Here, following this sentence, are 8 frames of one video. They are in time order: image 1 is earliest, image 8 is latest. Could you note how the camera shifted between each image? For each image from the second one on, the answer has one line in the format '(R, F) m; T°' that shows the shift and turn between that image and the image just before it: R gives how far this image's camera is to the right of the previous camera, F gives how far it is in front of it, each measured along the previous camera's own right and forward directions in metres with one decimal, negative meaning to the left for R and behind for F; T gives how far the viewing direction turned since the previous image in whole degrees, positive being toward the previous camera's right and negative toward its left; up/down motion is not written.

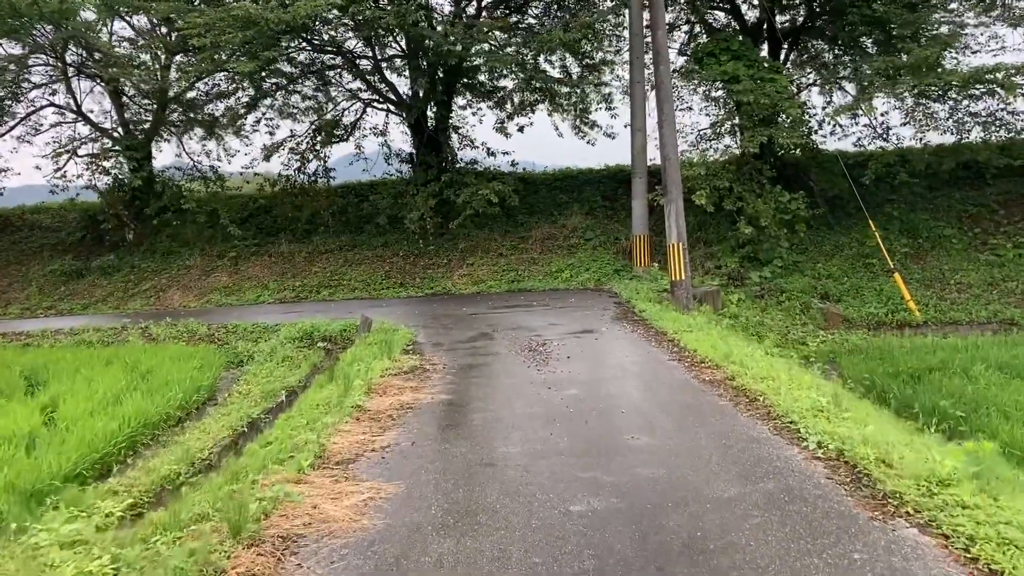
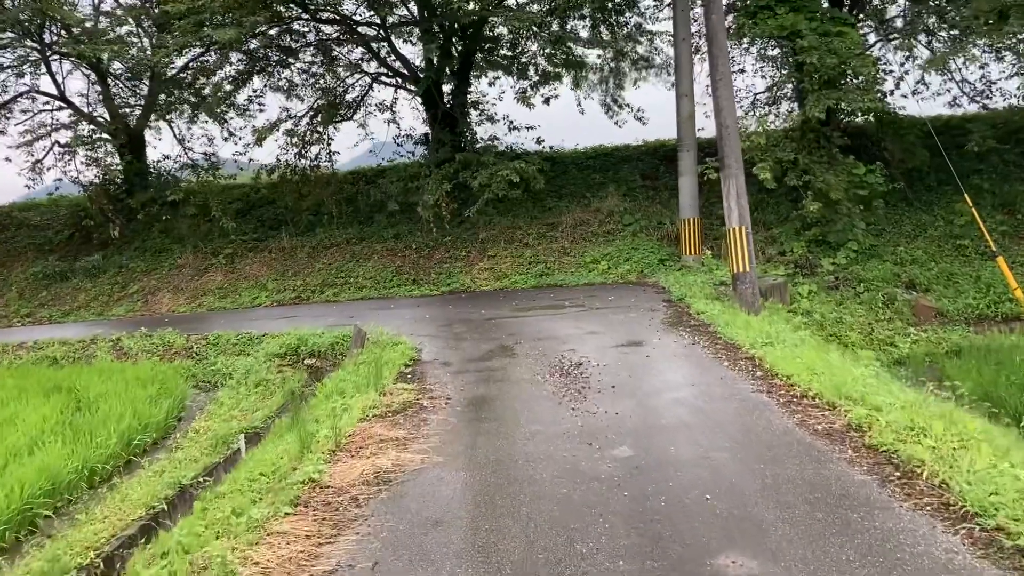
(+0.1, +2.0) m; -2°
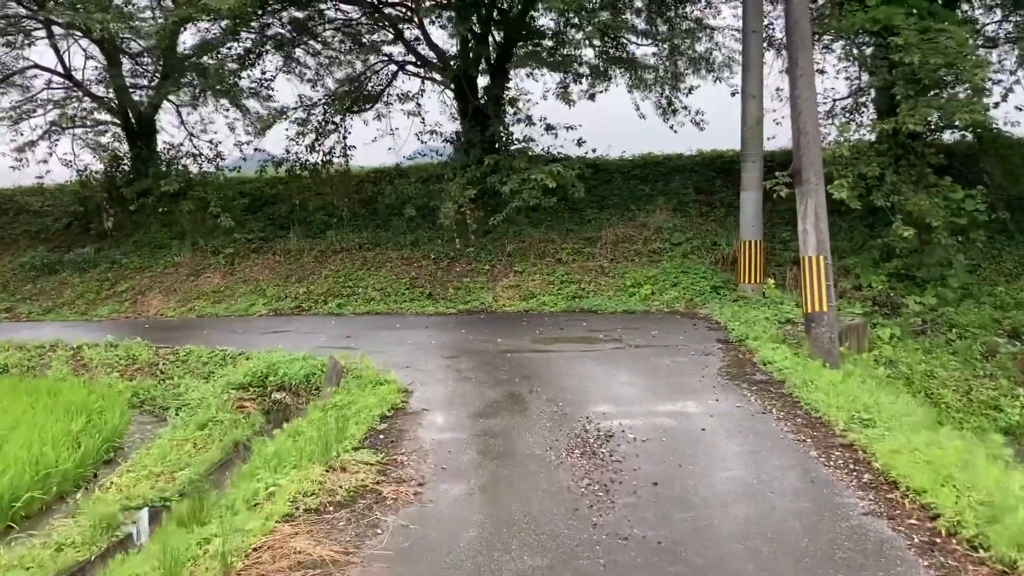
(+0.1, +1.7) m; -2°
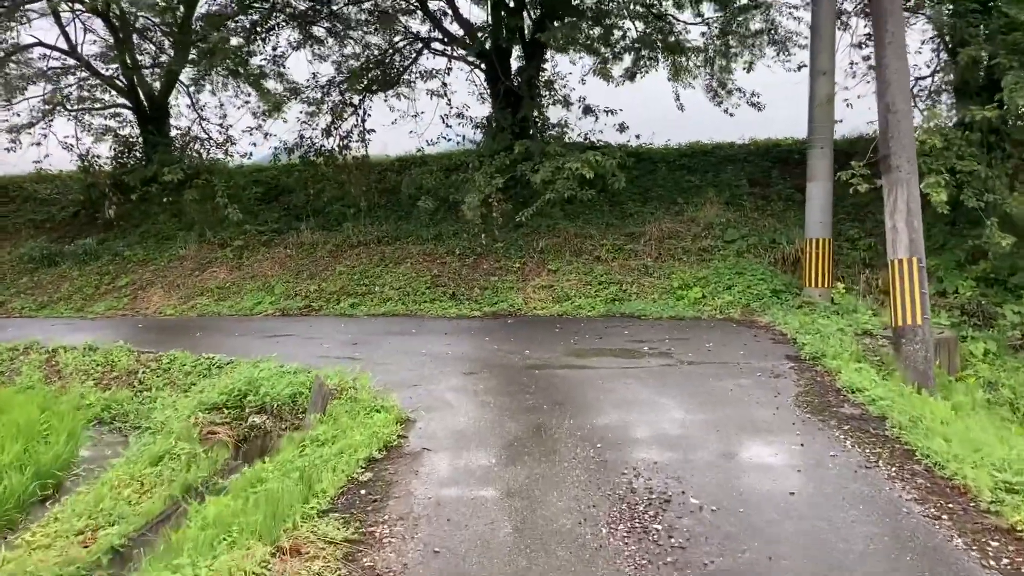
(0.0, +1.3) m; -2°
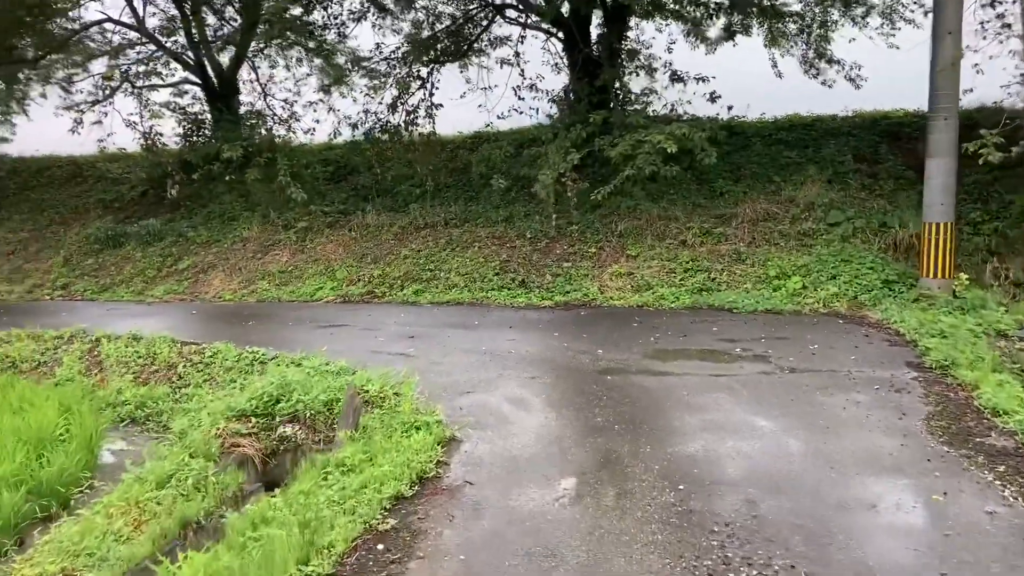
(+0.1, +0.9) m; -5°
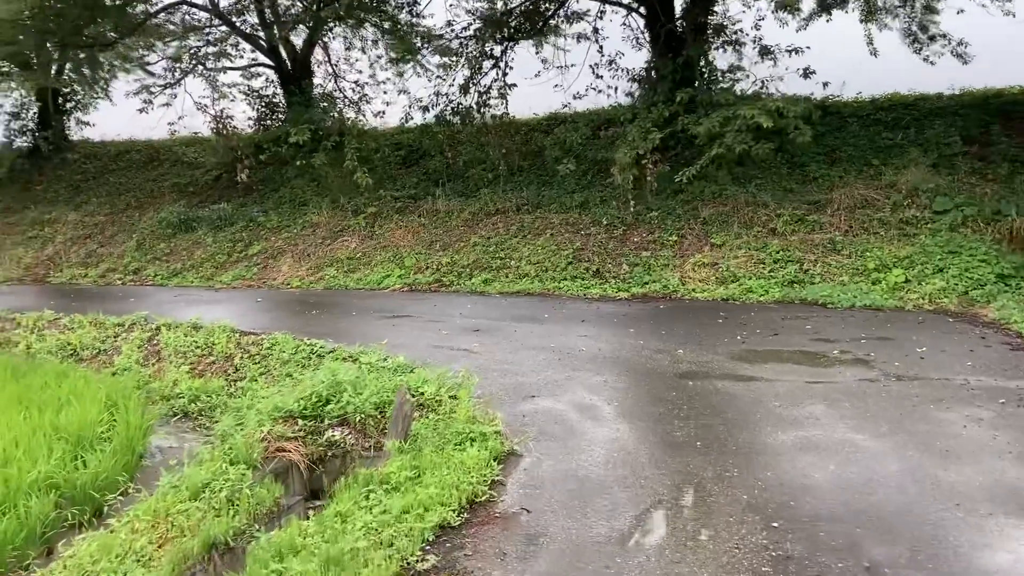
(0.0, +0.5) m; -5°
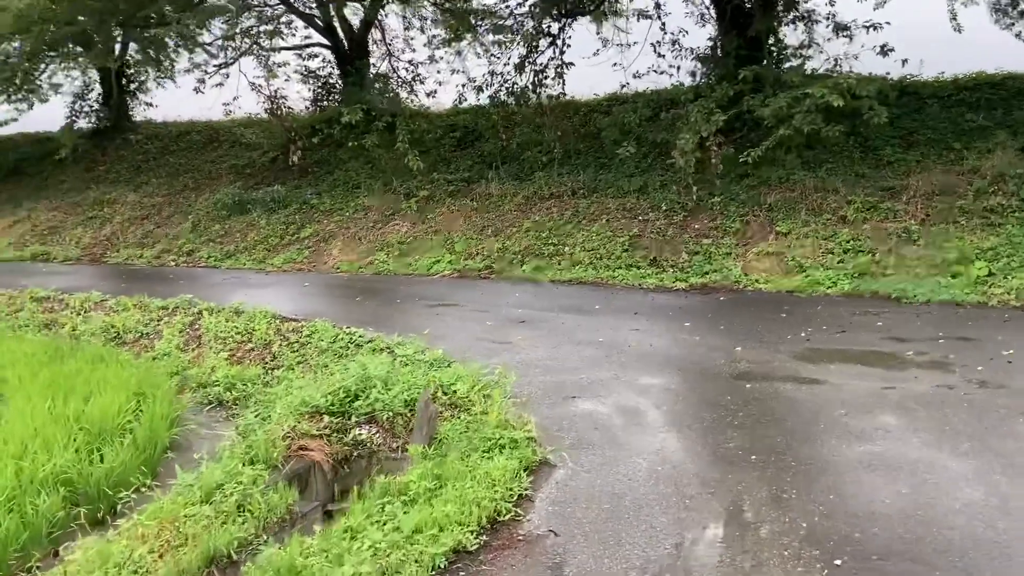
(+0.1, +0.4) m; -4°
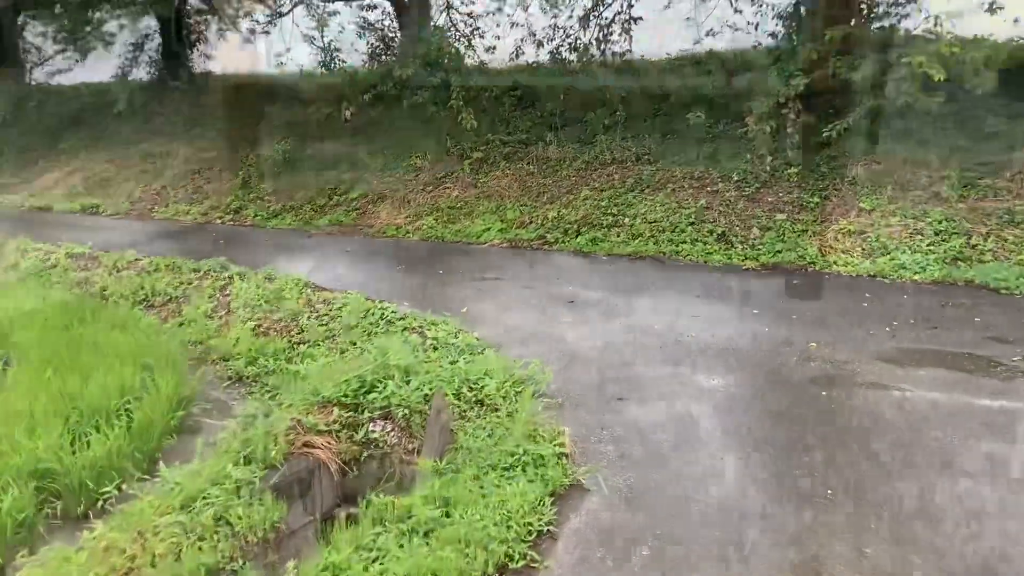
(+0.1, +0.6) m; -4°
